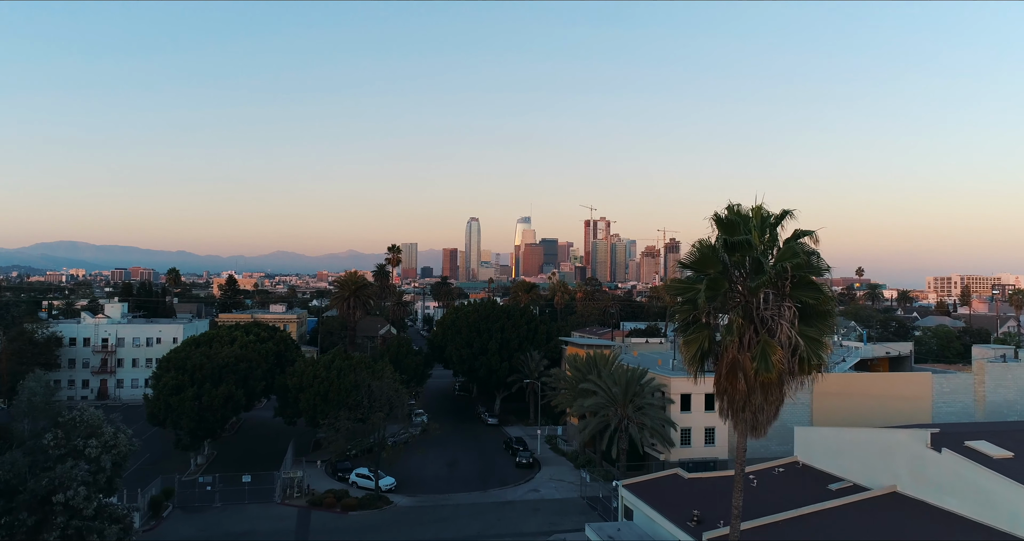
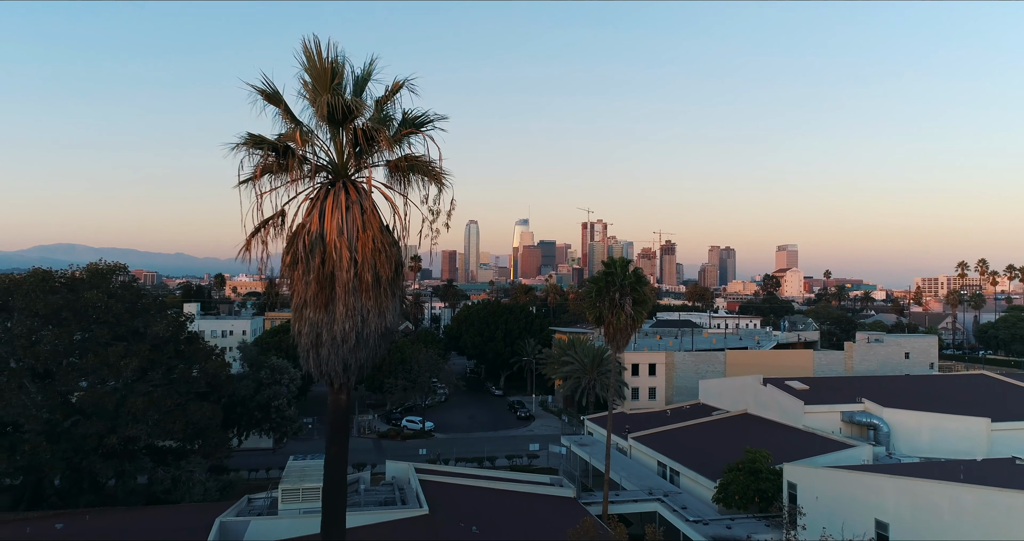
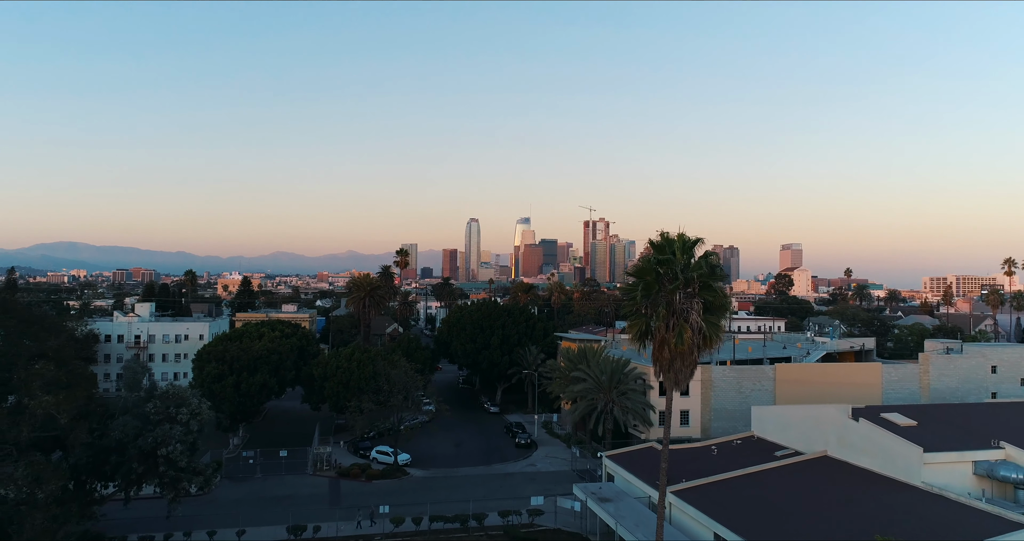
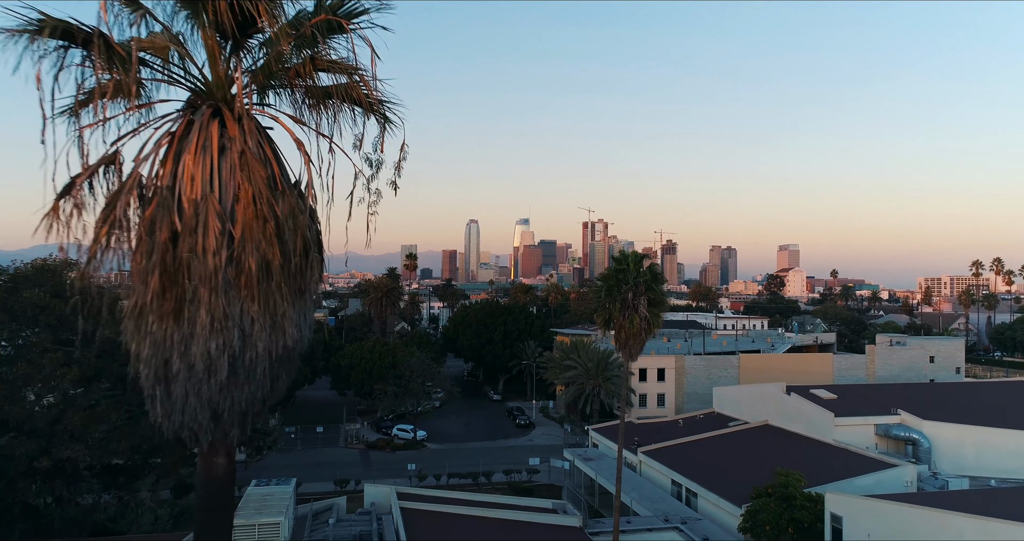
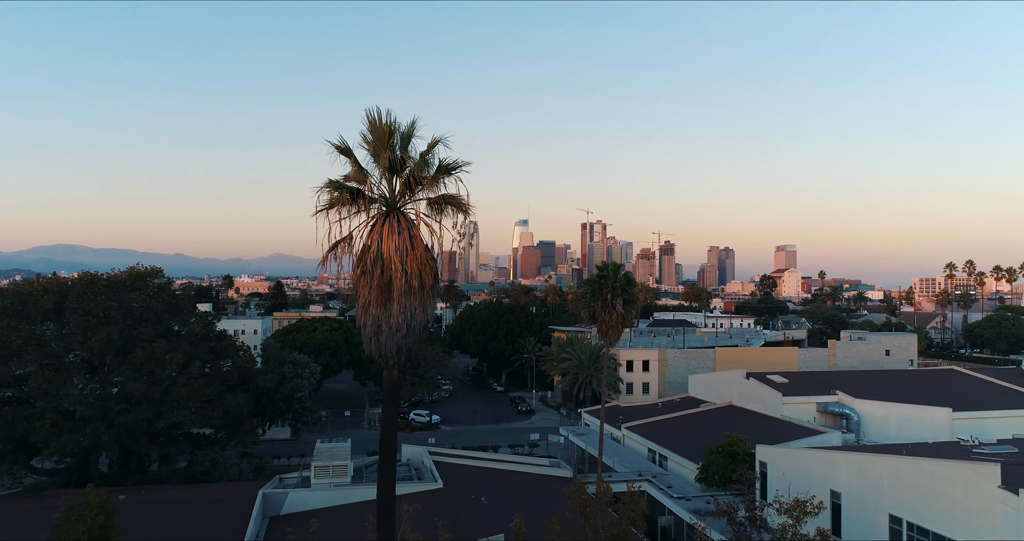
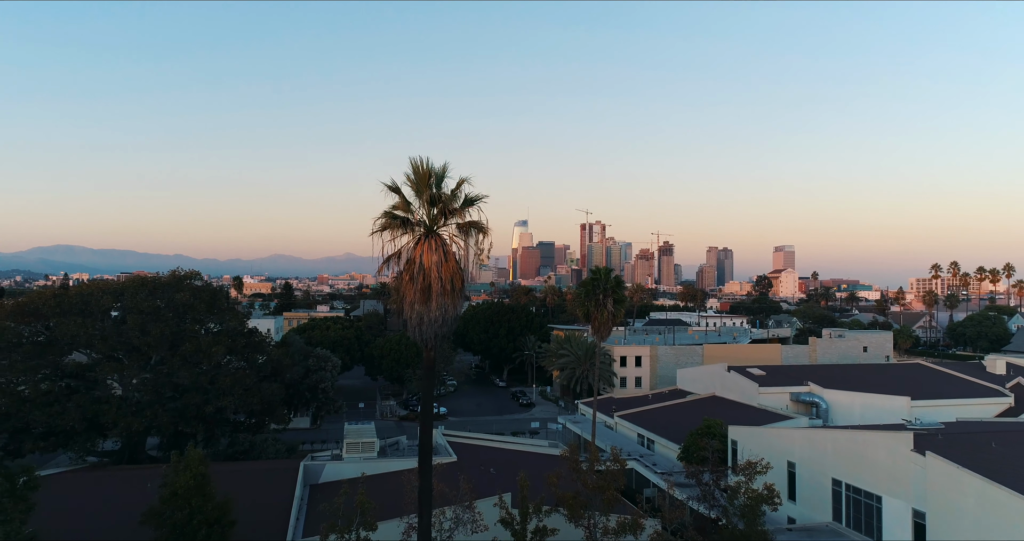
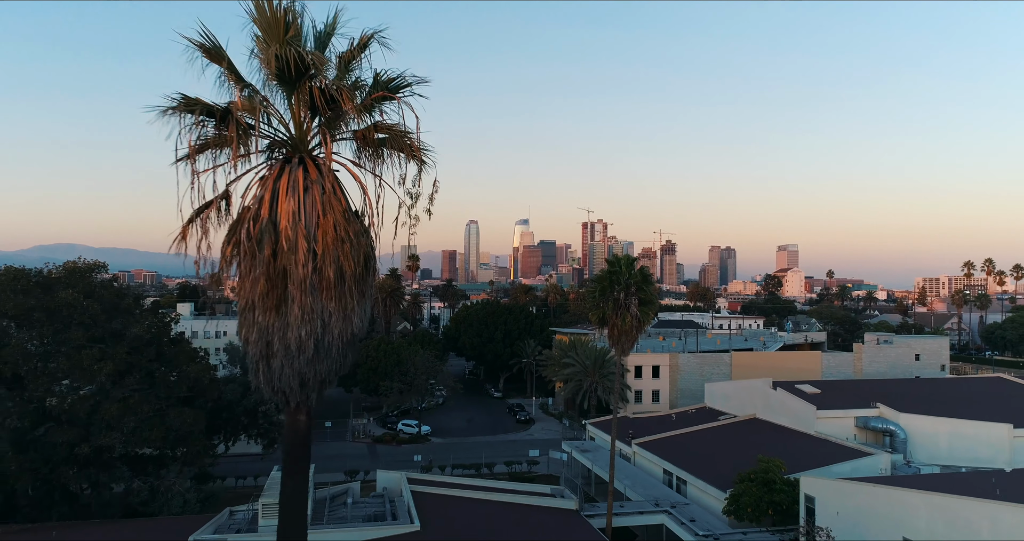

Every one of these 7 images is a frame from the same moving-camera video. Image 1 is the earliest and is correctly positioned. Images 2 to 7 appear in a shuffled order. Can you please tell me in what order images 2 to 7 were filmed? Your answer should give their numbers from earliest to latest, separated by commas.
3, 4, 7, 2, 5, 6
